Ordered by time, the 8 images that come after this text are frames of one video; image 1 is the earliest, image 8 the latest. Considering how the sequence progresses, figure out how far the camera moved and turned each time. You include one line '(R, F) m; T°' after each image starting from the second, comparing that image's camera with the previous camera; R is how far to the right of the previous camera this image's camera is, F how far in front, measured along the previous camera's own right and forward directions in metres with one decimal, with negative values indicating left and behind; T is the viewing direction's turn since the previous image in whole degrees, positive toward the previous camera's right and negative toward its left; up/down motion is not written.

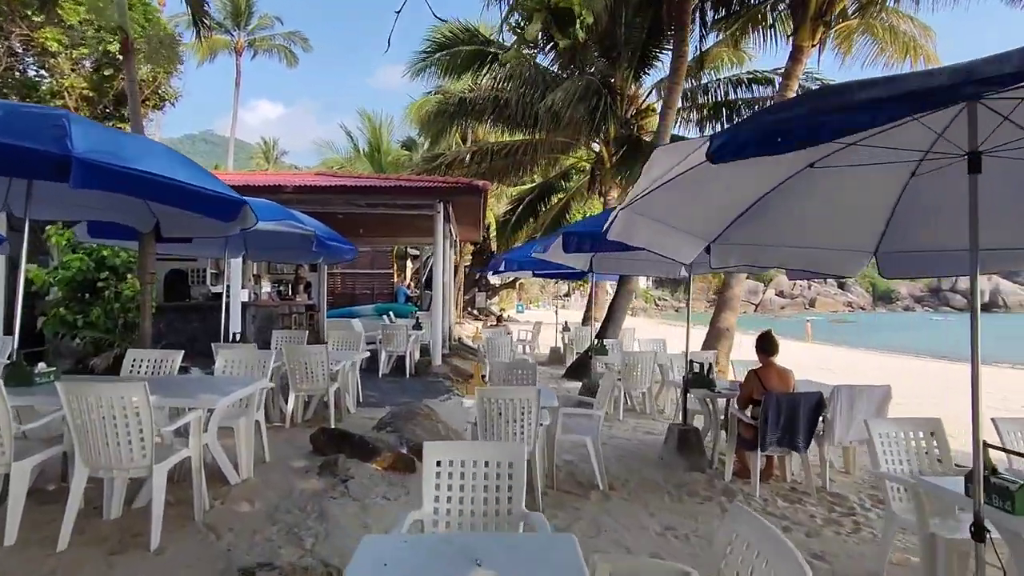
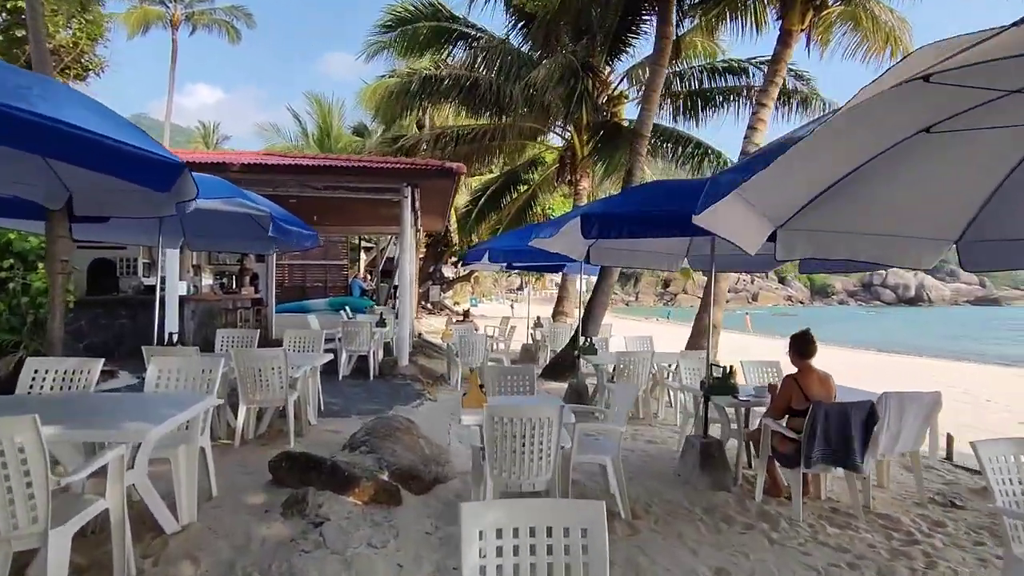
(-0.4, +0.8) m; +5°
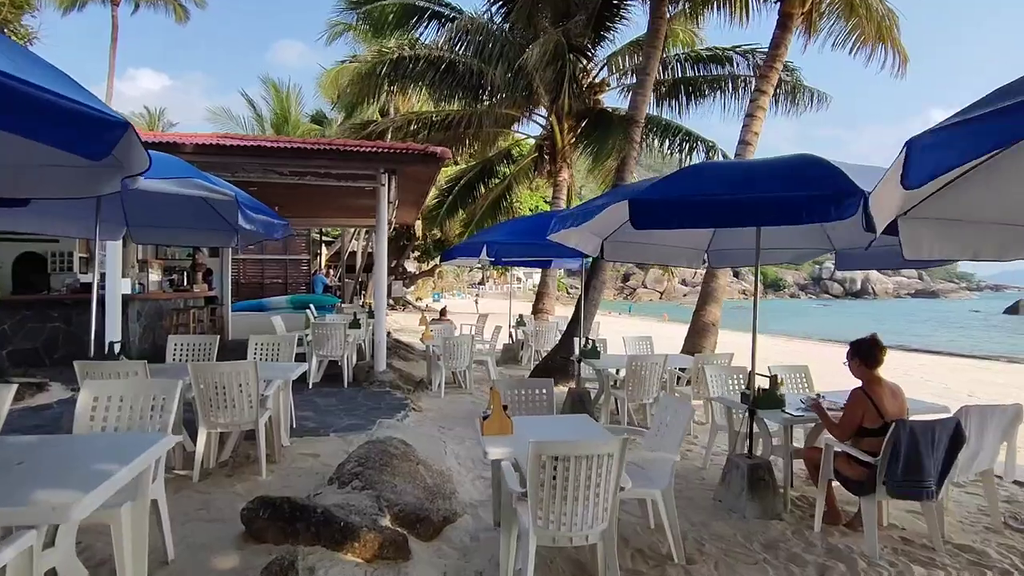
(-0.4, +0.7) m; +4°
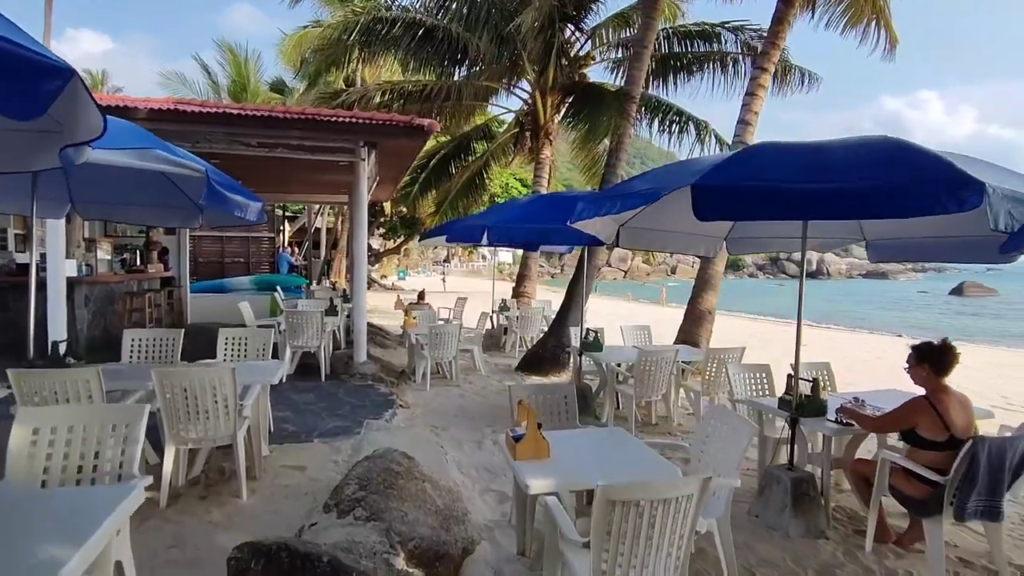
(-0.4, +0.5) m; +4°
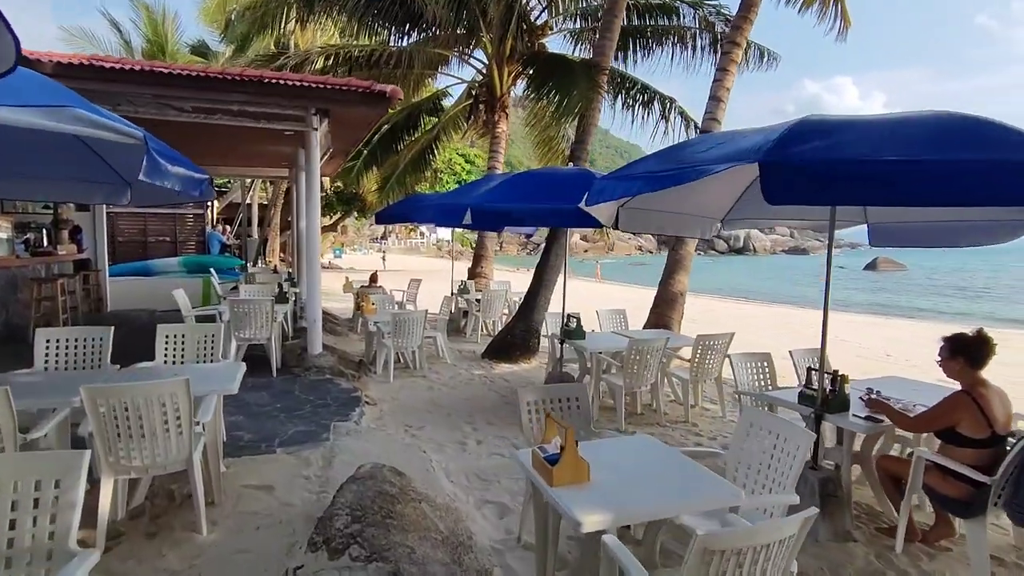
(-0.4, +0.5) m; +6°
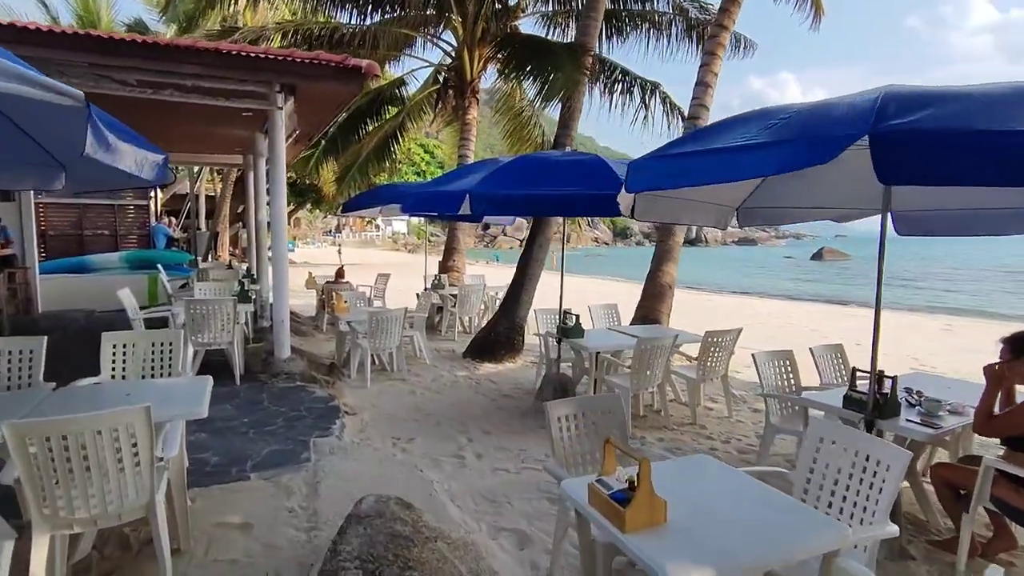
(-0.3, +0.5) m; +4°
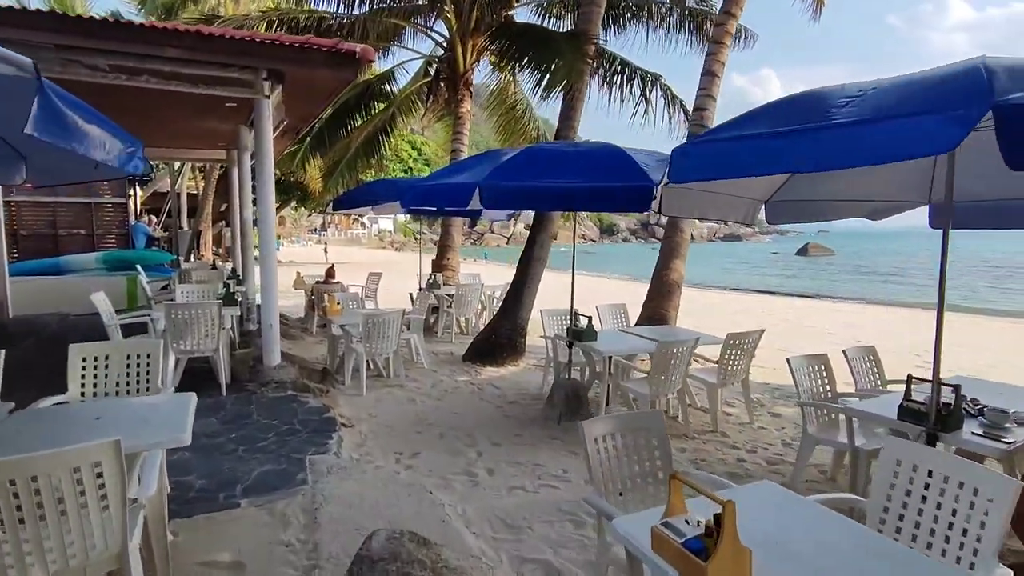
(-0.2, +0.4) m; +1°
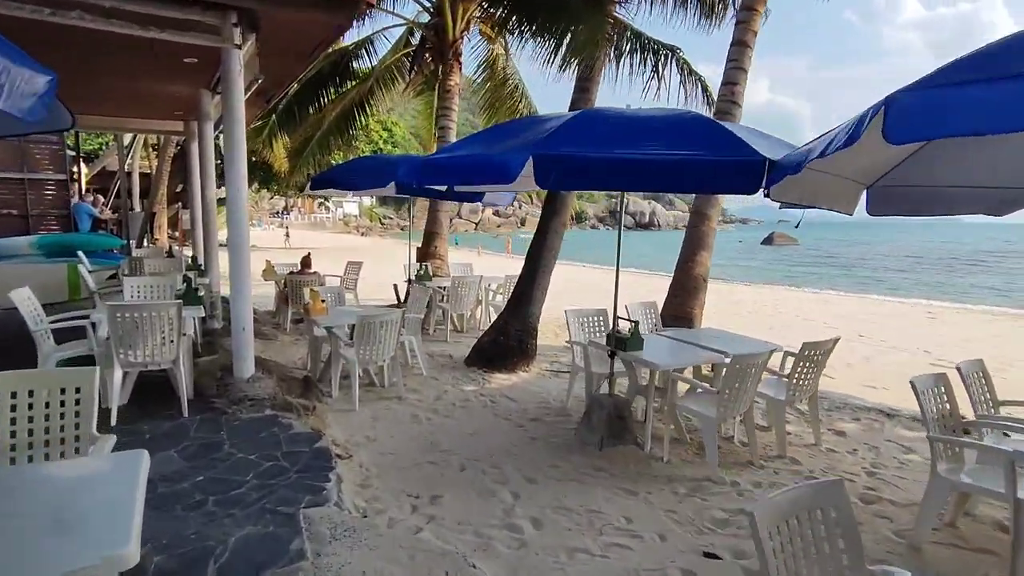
(-0.5, +0.9) m; +3°
